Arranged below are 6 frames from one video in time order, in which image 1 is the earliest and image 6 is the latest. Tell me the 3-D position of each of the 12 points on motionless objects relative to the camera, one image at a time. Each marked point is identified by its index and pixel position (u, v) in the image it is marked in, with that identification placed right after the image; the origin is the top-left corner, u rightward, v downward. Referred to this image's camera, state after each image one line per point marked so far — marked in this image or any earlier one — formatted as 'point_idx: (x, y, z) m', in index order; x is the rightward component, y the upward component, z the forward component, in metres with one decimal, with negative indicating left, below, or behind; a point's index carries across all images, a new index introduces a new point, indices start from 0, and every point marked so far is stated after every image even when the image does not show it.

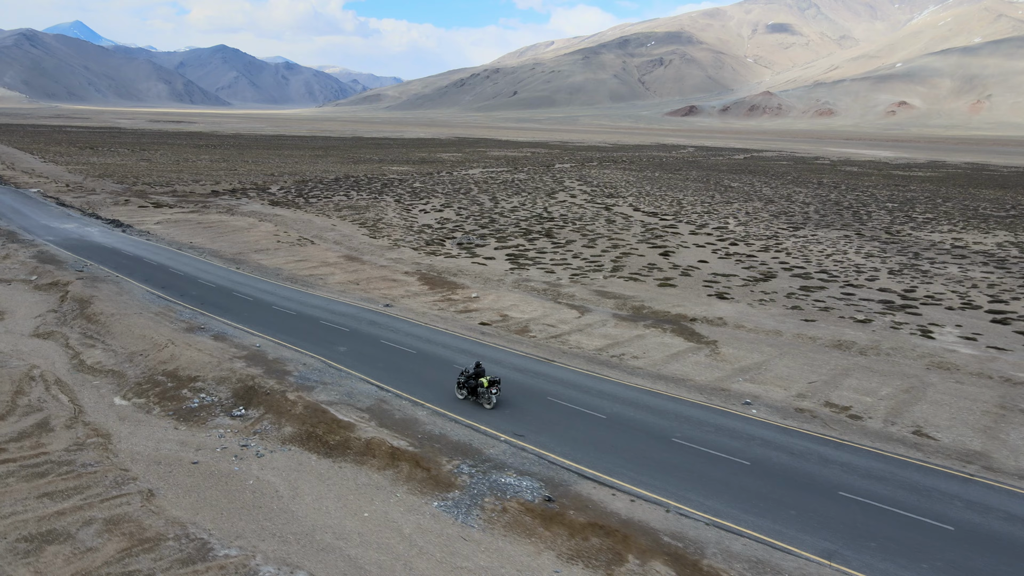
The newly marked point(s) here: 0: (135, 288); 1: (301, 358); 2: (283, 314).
0: (-10.2, 0.0, +19.8) m
1: (-3.8, -1.3, +13.3) m
2: (-5.4, -0.6, +17.0) m
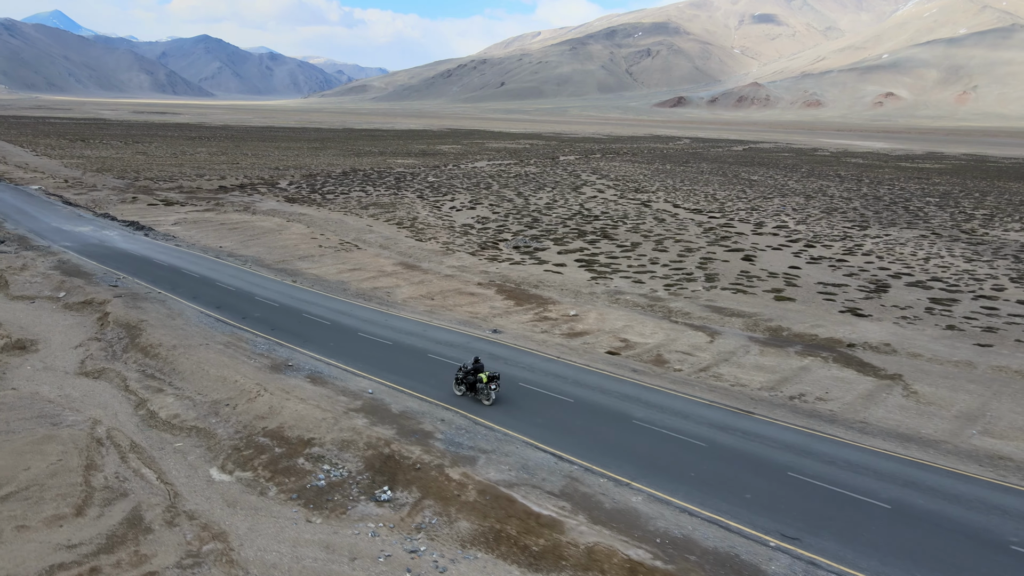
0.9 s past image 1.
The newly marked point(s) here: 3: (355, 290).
0: (-7.6, -0.5, +17.0) m
1: (-1.1, -1.8, +10.6) m
2: (-2.7, -1.1, +14.3) m
3: (-4.1, -0.1, +19.3) m
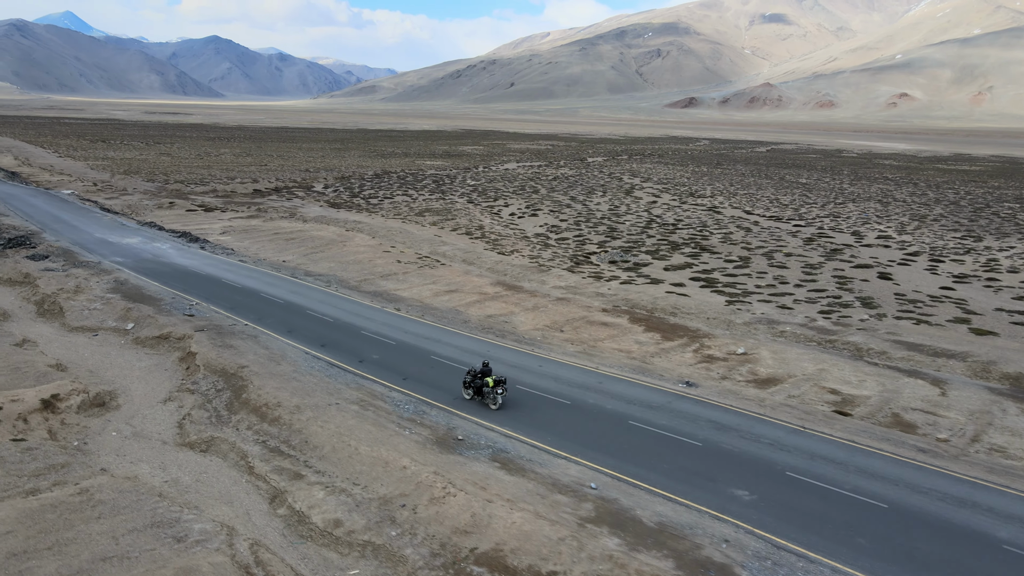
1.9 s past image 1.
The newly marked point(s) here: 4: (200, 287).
0: (-4.4, -1.1, +14.0) m
1: (+2.0, -2.5, +7.6) m
2: (+0.5, -1.7, +11.2) m
3: (-0.8, -0.7, +16.3) m
4: (-8.0, 0.0, +18.9) m
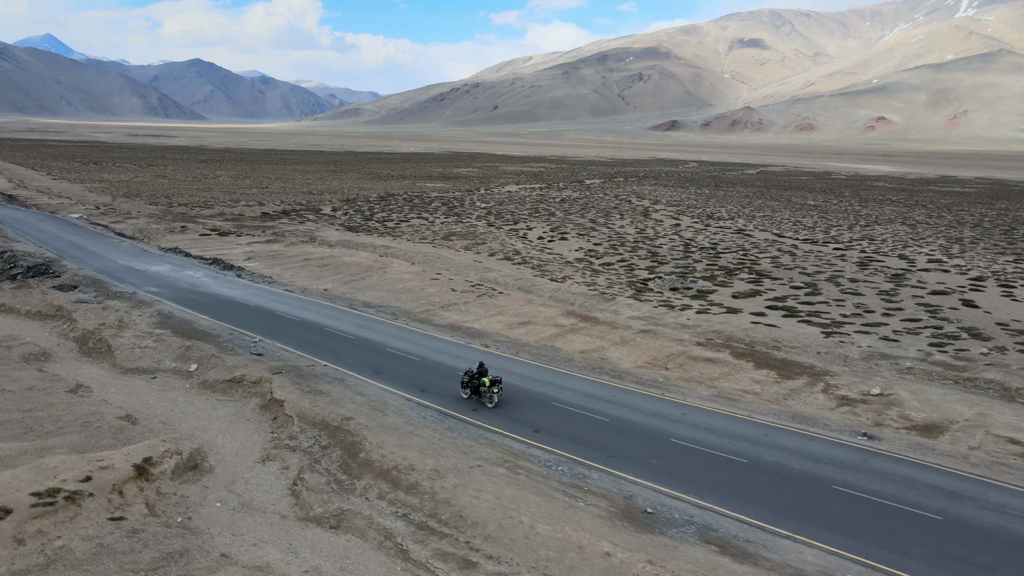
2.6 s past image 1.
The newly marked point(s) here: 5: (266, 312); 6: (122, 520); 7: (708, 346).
0: (-2.2, -1.8, +12.4) m
1: (+4.3, -2.9, +6.1) m
2: (+2.7, -2.3, +9.7) m
3: (+1.3, -1.4, +14.8) m
4: (-6.0, -0.8, +17.3) m
5: (-6.2, -0.6, +18.2) m
6: (-4.3, -2.6, +8.1) m
7: (+4.5, -1.4, +16.8) m
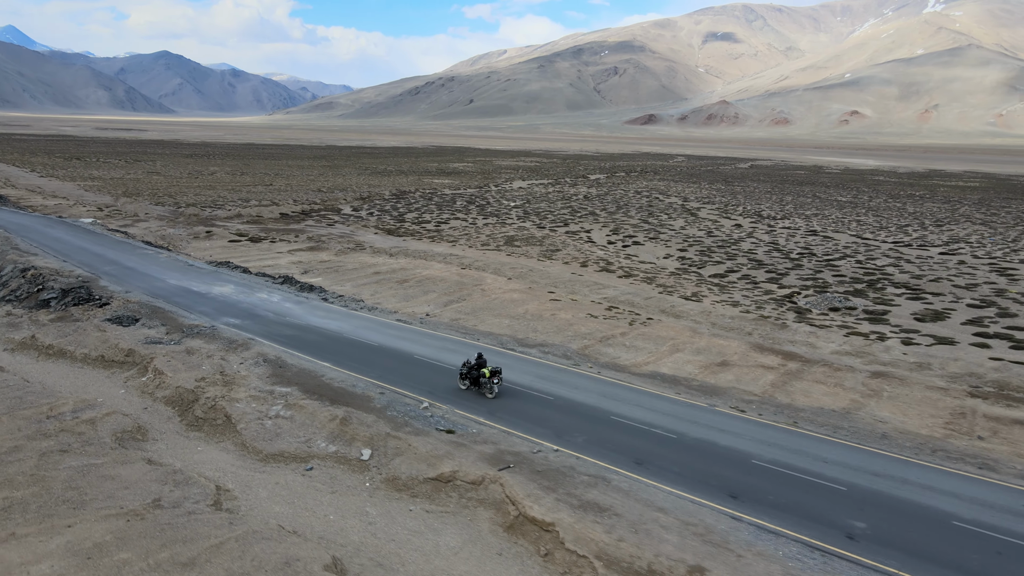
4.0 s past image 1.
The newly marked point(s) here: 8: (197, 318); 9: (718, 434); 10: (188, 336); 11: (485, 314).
0: (+1.9, -2.5, +8.5) m
1: (+8.7, -3.6, +2.4) m
2: (+6.9, -3.0, +5.9) m
3: (+5.4, -2.1, +10.9) m
4: (-2.0, -1.5, +13.2) m
5: (-2.2, -1.3, +14.1) m
6: (0.0, -3.3, +4.1) m
7: (+8.6, -2.0, +13.1) m
8: (-7.5, -0.7, +17.2) m
9: (+2.9, -2.1, +10.5) m
10: (-6.9, -1.0, +15.6) m
11: (-0.7, -0.7, +19.6) m
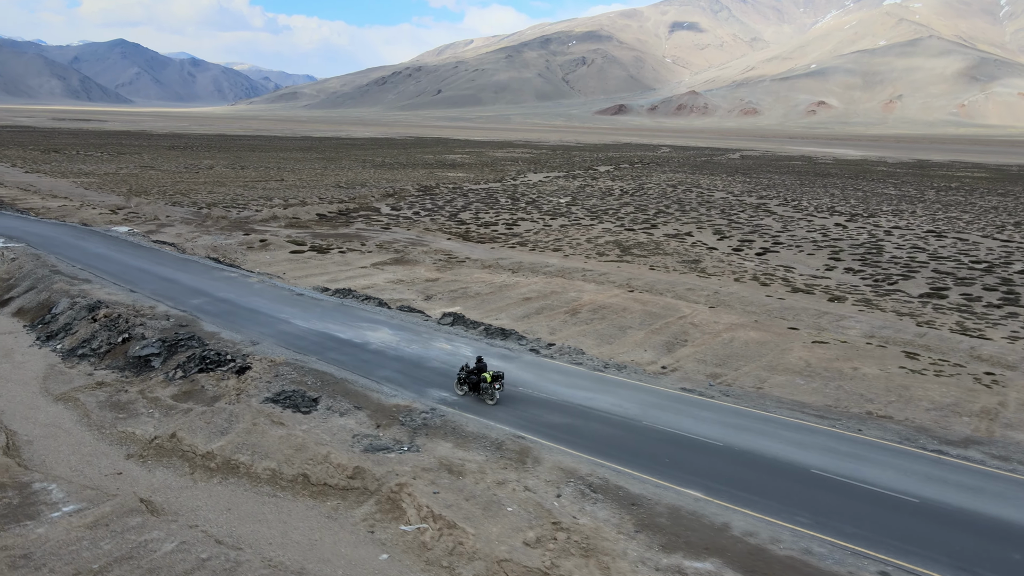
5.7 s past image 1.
0: (+7.8, -3.5, +3.4) m
1: (+14.8, -4.6, -2.4) m
2: (+12.9, -3.9, +1.1) m
3: (+11.1, -3.0, +6.0) m
4: (+3.7, -2.5, +8.0) m
5: (+3.5, -2.3, +8.9) m
6: (+6.1, -4.4, -1.0) m
7: (+14.2, -2.8, +8.3) m
8: (-2.0, -1.6, +11.8) m
9: (+8.7, -3.0, +5.5) m
10: (-1.3, -2.0, +10.1) m
11: (+4.7, -1.5, +14.4) m
